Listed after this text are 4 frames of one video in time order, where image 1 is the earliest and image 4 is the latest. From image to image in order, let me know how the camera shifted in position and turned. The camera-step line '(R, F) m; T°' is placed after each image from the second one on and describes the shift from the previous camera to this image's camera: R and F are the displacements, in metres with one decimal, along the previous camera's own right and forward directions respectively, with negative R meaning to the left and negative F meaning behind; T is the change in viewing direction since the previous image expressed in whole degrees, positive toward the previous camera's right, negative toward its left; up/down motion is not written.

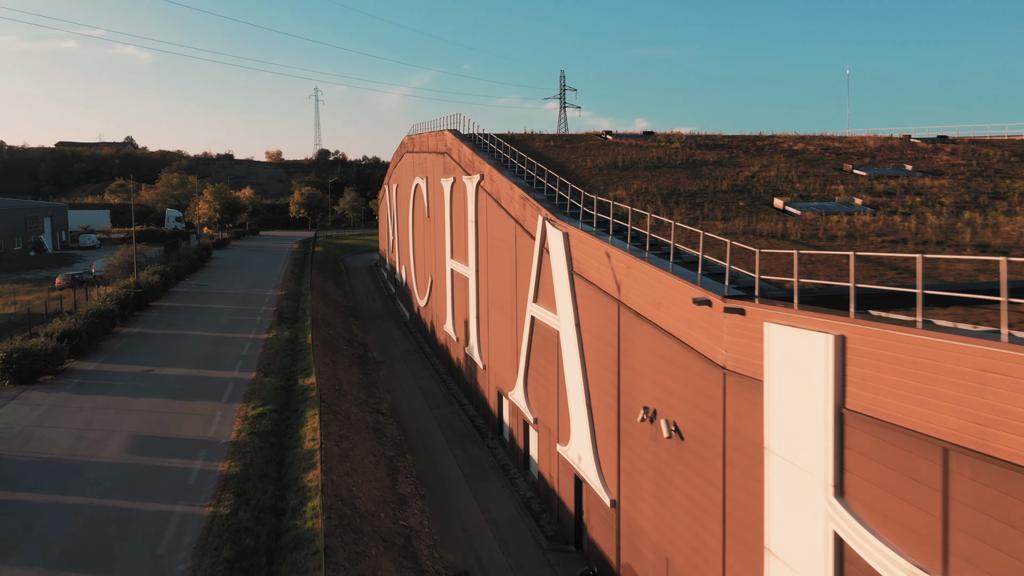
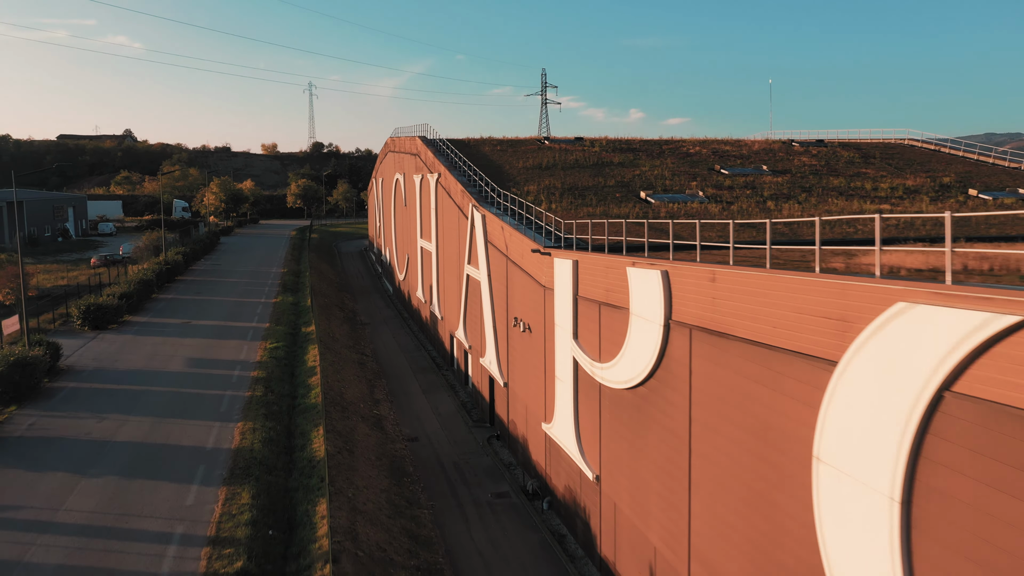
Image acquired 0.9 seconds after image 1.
(+2.0, -8.1) m; 0°
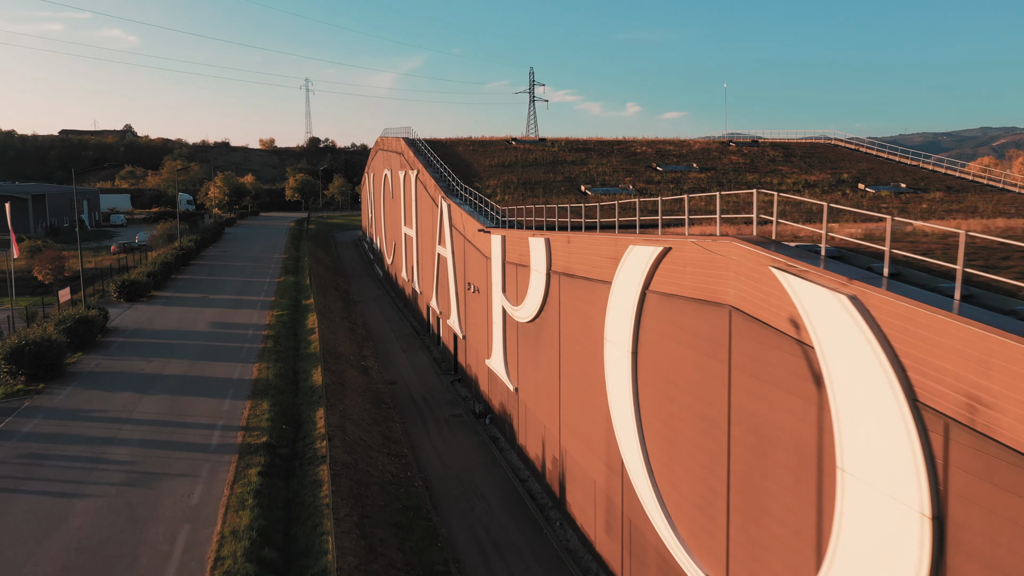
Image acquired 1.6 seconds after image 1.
(+1.5, -6.0) m; 0°
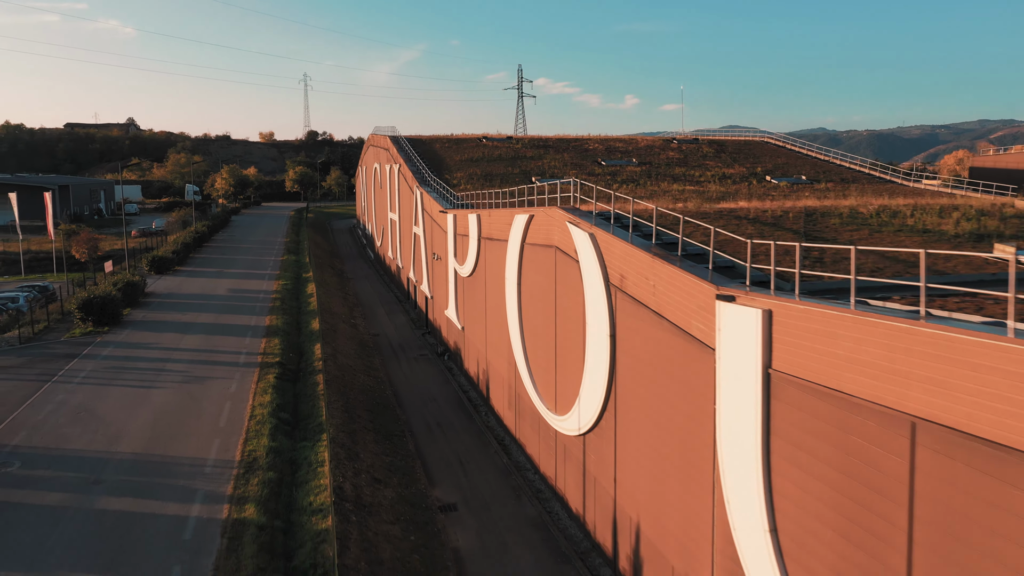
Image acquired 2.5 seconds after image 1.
(+2.0, -7.3) m; 0°
